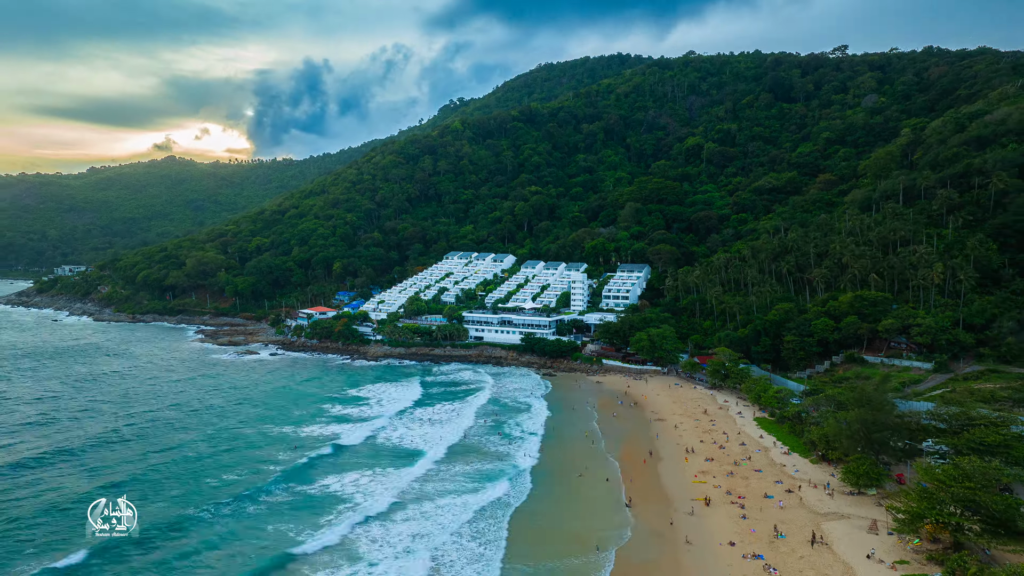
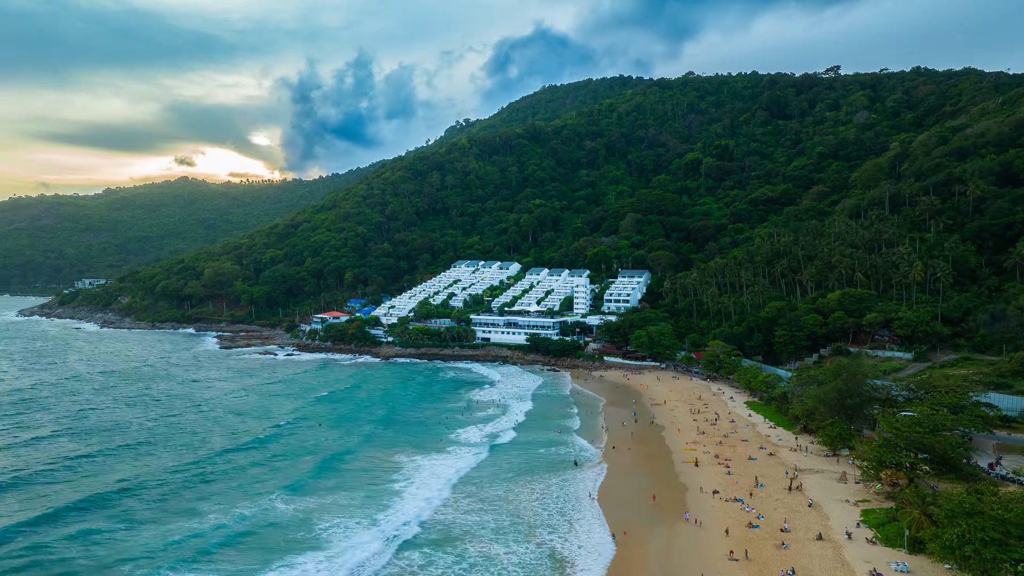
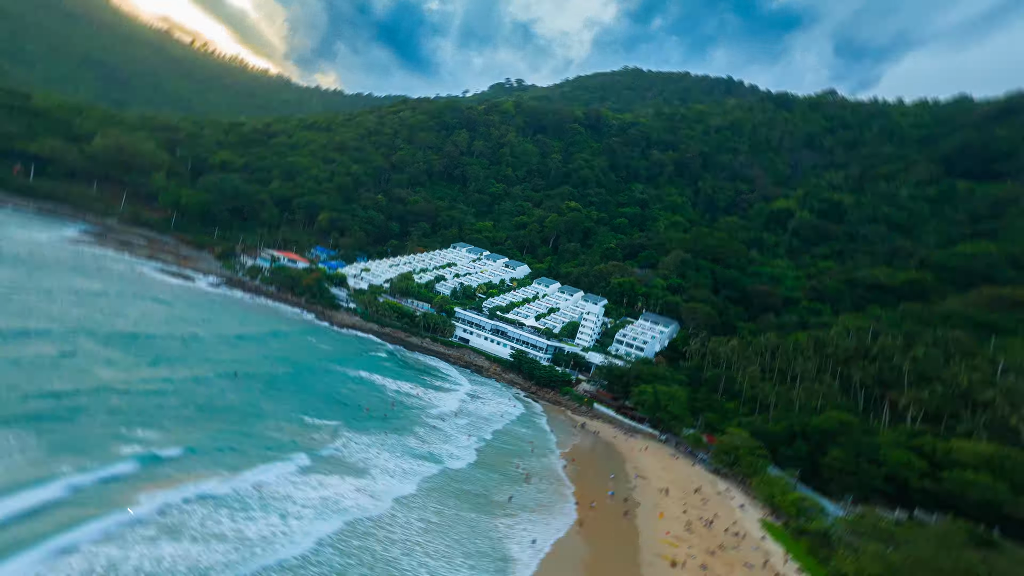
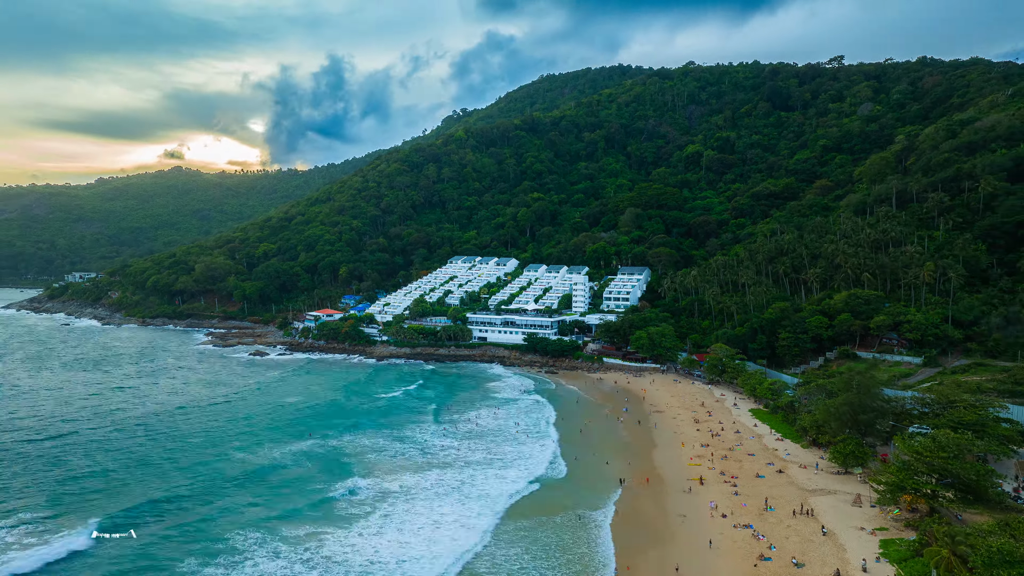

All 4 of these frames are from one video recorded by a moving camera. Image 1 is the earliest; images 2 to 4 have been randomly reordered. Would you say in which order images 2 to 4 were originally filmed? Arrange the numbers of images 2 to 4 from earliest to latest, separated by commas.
4, 2, 3
